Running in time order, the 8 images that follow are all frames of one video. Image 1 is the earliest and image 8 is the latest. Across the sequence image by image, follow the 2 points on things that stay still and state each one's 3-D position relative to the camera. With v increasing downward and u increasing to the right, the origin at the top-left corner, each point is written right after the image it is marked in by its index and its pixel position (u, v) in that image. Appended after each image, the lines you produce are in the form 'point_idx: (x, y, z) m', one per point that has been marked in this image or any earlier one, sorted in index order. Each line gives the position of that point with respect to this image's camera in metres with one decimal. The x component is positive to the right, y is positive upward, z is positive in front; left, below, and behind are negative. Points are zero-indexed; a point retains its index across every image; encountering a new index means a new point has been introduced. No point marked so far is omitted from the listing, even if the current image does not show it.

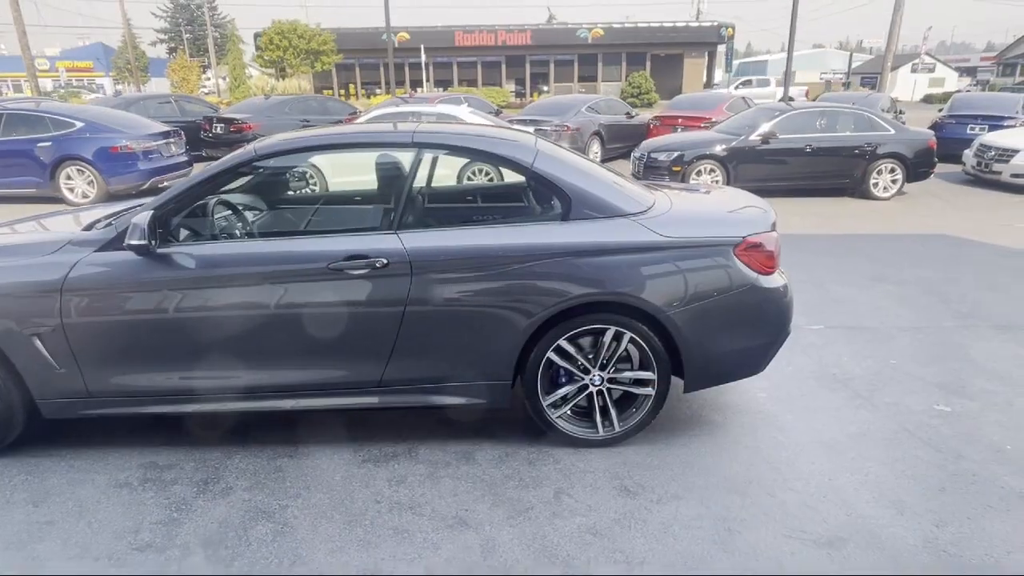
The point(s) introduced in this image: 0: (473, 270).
0: (-0.2, +0.1, +3.3) m
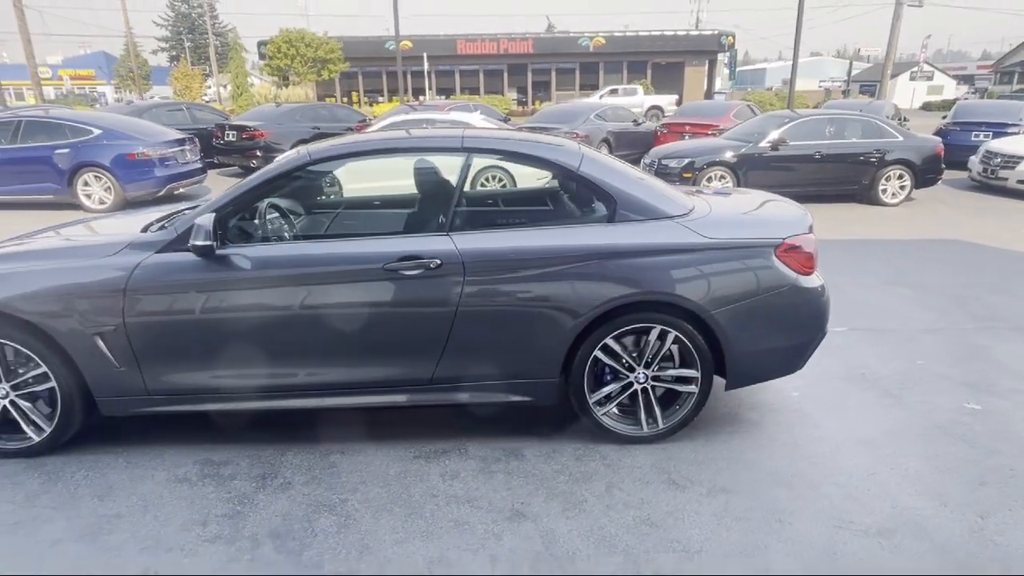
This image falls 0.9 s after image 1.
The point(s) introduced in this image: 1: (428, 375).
0: (+0.1, +0.1, +3.4) m
1: (-0.5, -0.5, +3.6) m
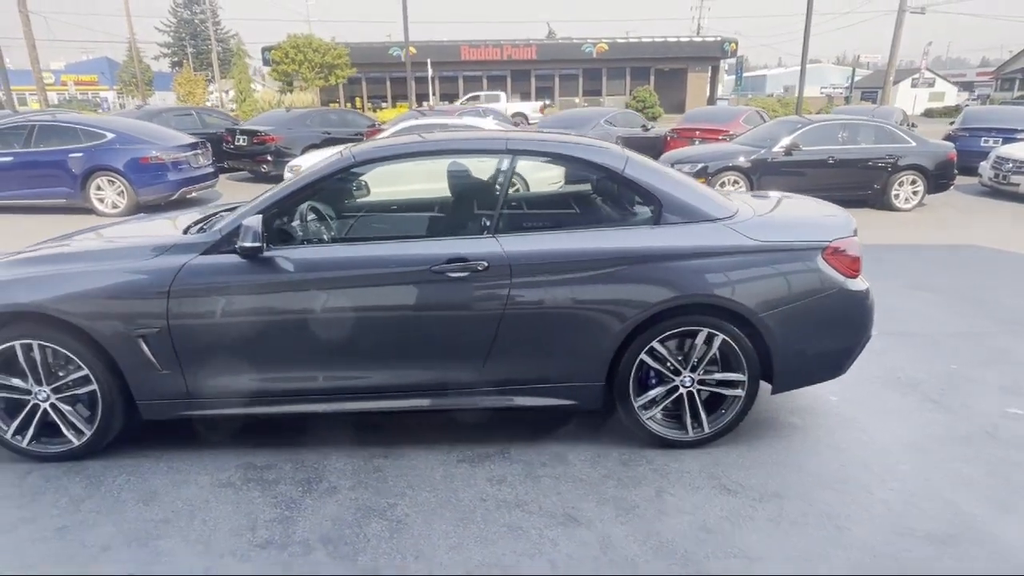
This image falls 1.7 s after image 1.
0: (+0.3, +0.1, +3.4) m
1: (-0.2, -0.5, +3.6) m
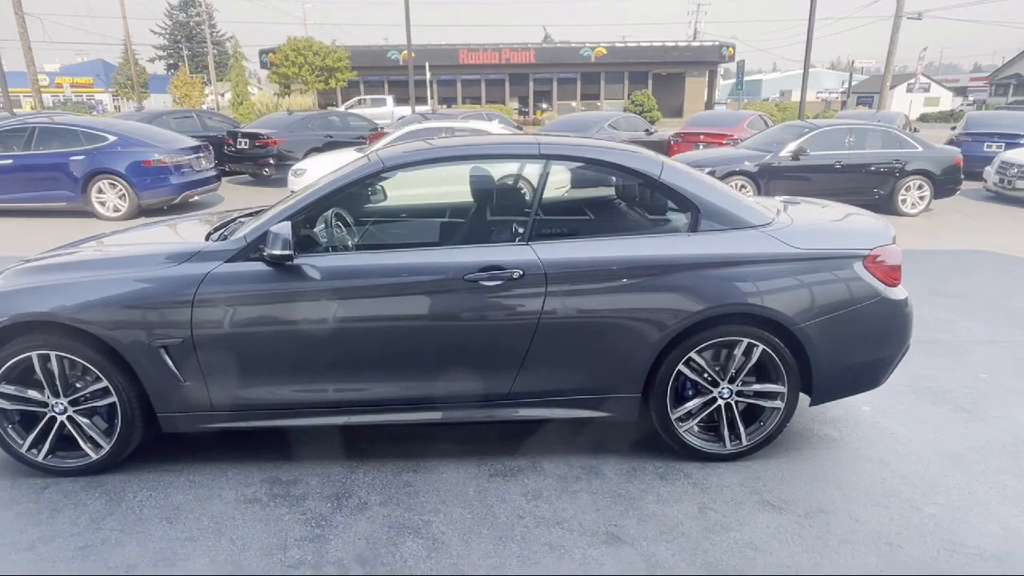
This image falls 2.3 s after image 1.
0: (+0.5, 0.0, +3.3) m
1: (0.0, -0.6, +3.5) m
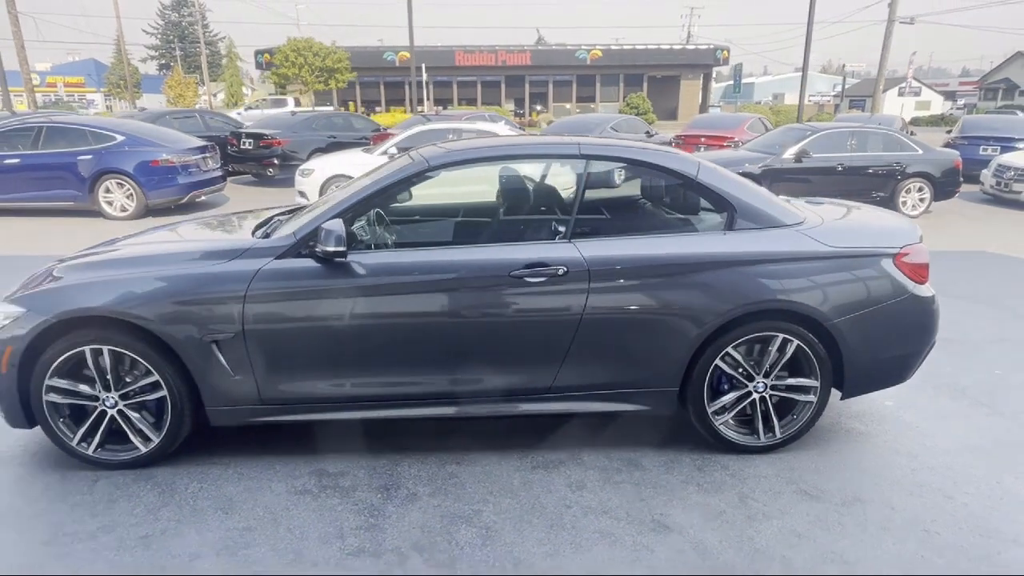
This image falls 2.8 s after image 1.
0: (+0.7, +0.1, +3.4) m
1: (+0.2, -0.5, +3.5) m
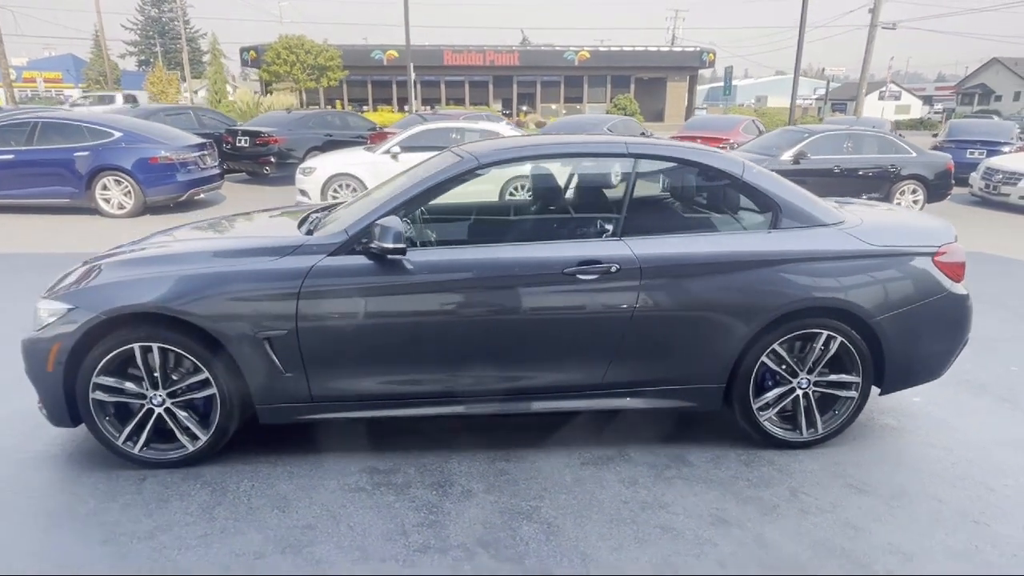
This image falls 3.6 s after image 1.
0: (+1.0, +0.1, +3.5) m
1: (+0.5, -0.5, +3.6) m
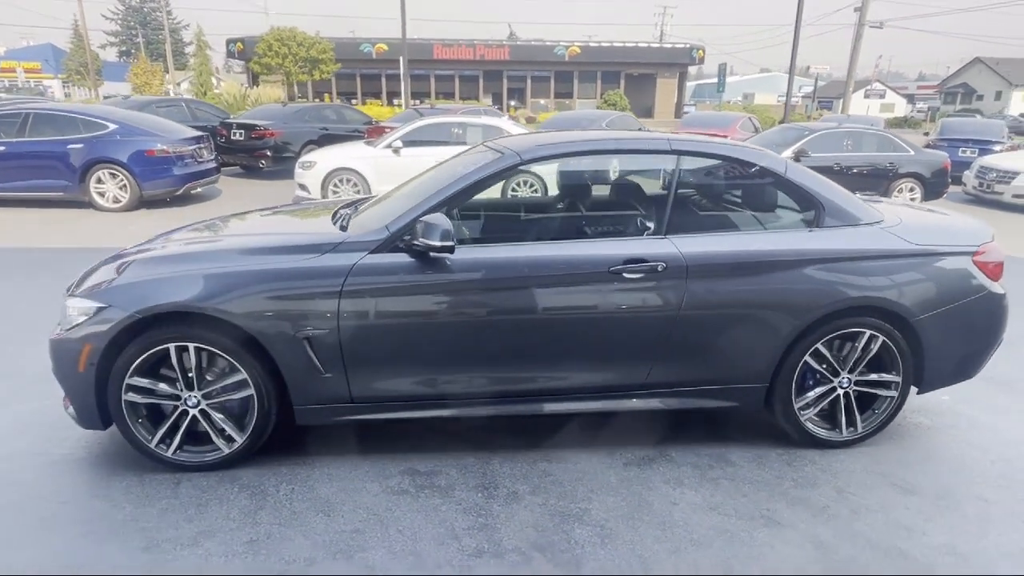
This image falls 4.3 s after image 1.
0: (+1.3, +0.1, +3.4) m
1: (+0.7, -0.5, +3.5) m
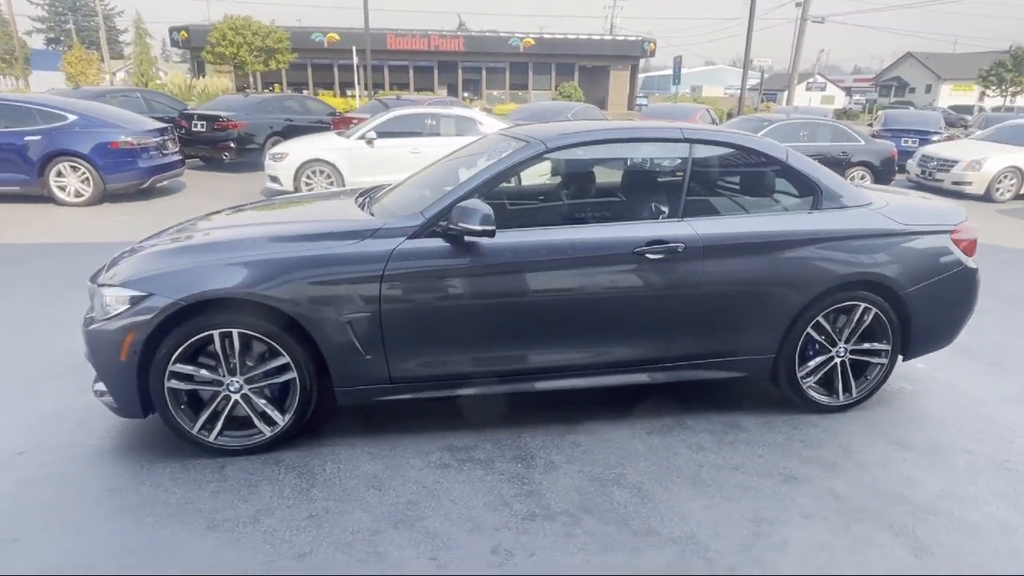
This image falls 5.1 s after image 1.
0: (+1.4, +0.2, +3.7) m
1: (+0.9, -0.4, +3.8) m
